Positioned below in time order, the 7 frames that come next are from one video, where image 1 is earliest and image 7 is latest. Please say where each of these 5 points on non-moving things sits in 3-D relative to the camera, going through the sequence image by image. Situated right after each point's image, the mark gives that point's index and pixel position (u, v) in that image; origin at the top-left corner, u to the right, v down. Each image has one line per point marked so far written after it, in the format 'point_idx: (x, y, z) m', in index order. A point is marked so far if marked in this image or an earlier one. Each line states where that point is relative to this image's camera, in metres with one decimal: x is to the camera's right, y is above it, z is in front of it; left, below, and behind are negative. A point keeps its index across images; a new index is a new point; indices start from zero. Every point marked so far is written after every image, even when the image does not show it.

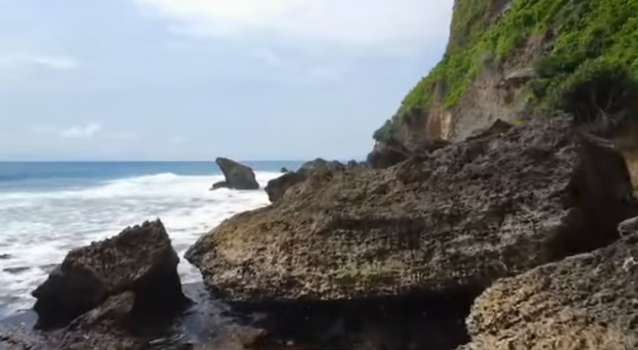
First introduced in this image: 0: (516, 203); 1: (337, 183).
0: (+2.5, -0.4, +5.5) m
1: (+0.3, -0.2, +8.0) m
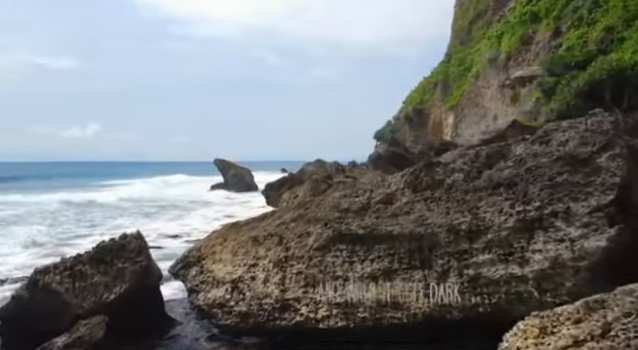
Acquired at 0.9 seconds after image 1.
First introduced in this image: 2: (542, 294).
0: (+2.5, -0.5, +4.7) m
1: (+0.3, -0.3, +7.2) m
2: (+2.3, -1.2, +4.4) m
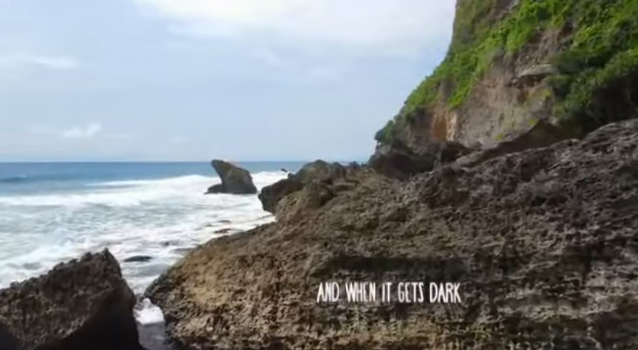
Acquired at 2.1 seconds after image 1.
0: (+2.4, -0.6, +3.6) m
1: (+0.3, -0.4, +6.2) m
2: (+2.3, -1.3, +3.4) m
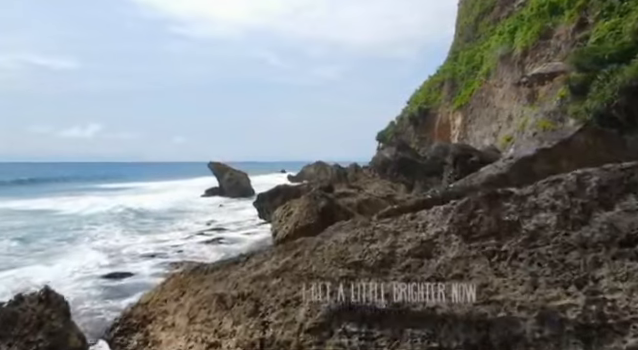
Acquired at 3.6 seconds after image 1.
0: (+2.4, -0.8, +2.4) m
1: (+0.3, -0.6, +4.9) m
2: (+2.2, -1.5, +2.1) m
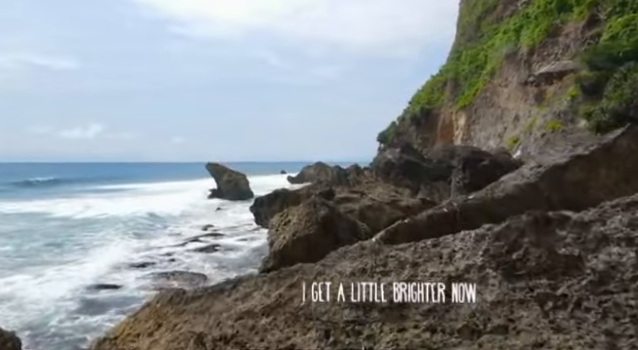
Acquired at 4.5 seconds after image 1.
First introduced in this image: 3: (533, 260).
0: (+2.4, -0.9, +1.5) m
1: (+0.3, -0.7, +4.1) m
2: (+2.2, -1.7, +1.3) m
3: (+1.4, -0.5, +2.9) m
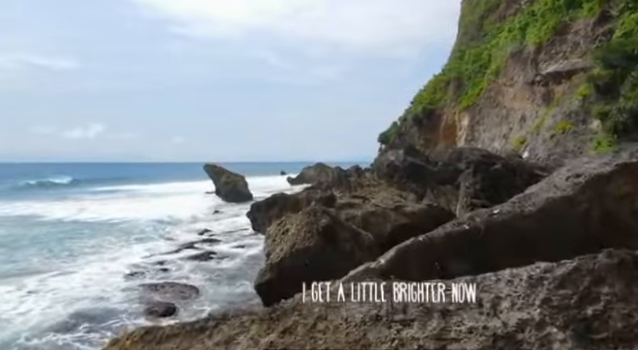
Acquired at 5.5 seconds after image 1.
0: (+2.4, -1.0, +0.7) m
1: (+0.3, -0.8, +3.3) m
2: (+2.2, -1.8, +0.5) m
3: (+1.4, -0.7, +2.1) m
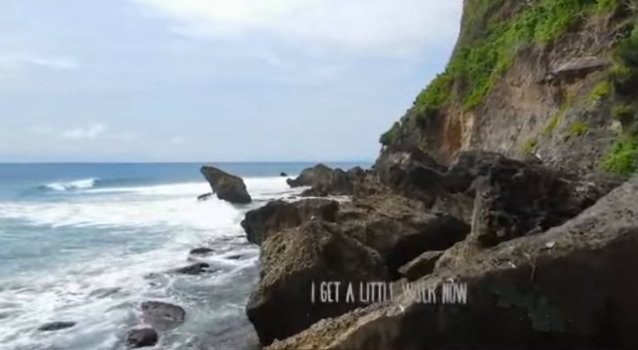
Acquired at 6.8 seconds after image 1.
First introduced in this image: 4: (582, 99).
0: (+2.4, -1.2, -0.4) m
1: (+0.3, -1.0, +2.1) m
2: (+2.3, -2.0, -0.6) m
3: (+1.4, -0.9, +1.0) m
4: (+11.5, +3.3, +19.0) m
